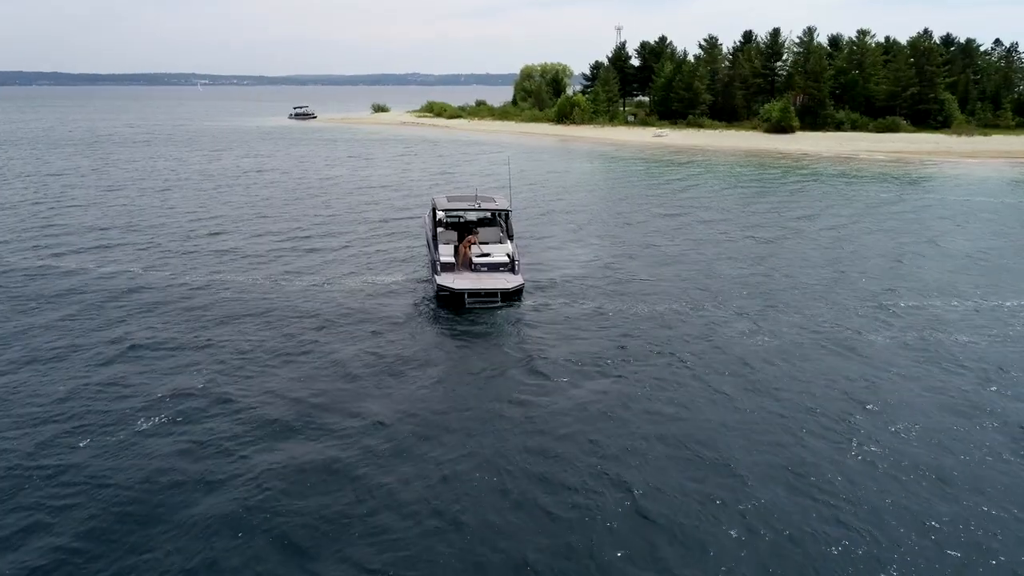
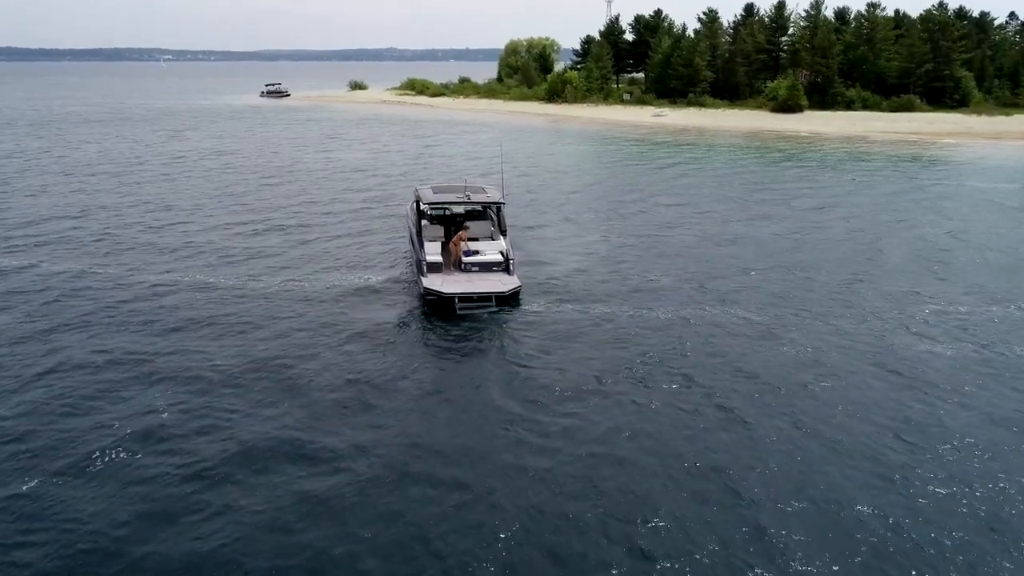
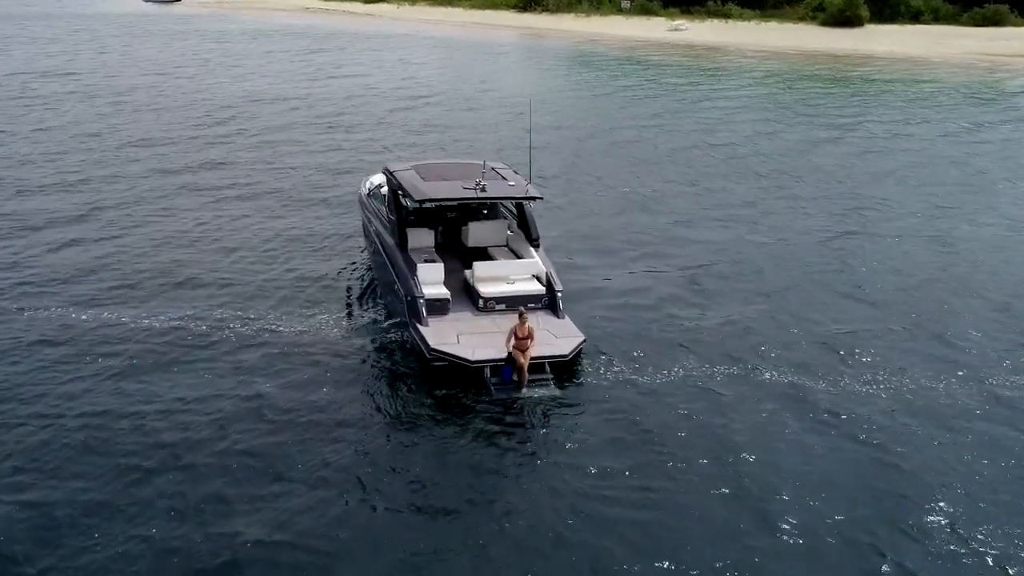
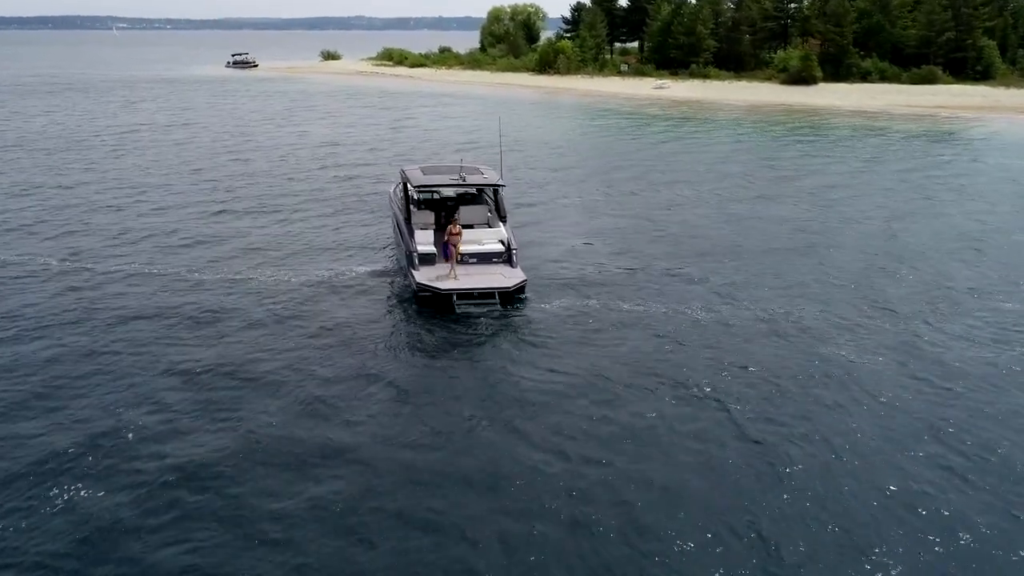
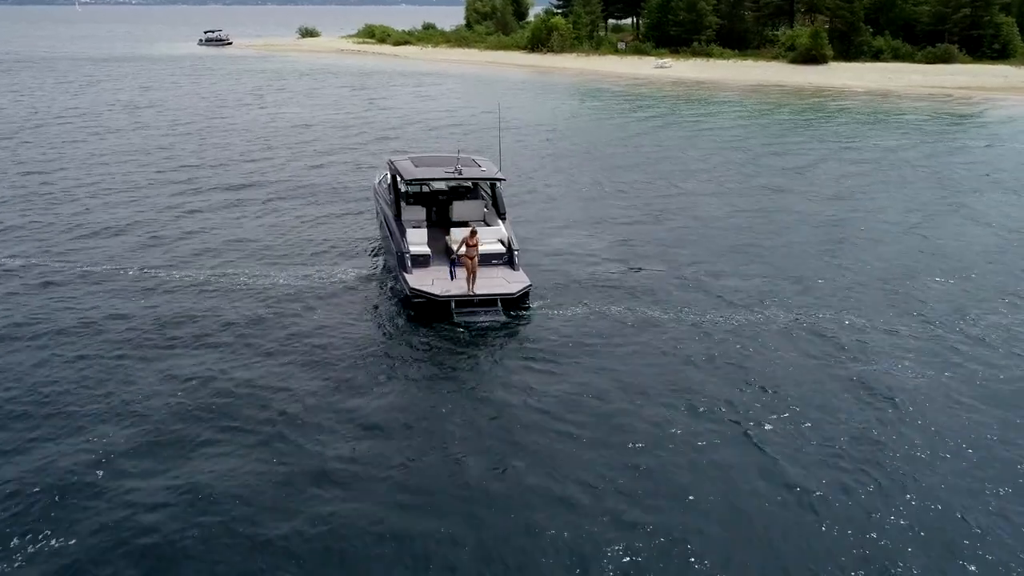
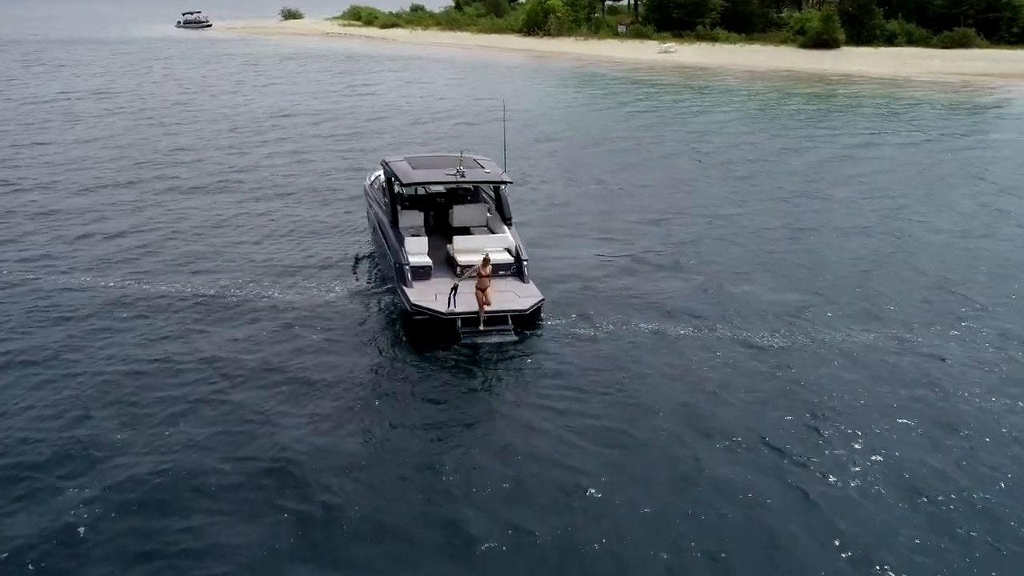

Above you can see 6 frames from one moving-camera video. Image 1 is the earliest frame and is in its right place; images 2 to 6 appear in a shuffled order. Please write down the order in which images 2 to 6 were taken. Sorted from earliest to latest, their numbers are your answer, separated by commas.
2, 4, 5, 6, 3
